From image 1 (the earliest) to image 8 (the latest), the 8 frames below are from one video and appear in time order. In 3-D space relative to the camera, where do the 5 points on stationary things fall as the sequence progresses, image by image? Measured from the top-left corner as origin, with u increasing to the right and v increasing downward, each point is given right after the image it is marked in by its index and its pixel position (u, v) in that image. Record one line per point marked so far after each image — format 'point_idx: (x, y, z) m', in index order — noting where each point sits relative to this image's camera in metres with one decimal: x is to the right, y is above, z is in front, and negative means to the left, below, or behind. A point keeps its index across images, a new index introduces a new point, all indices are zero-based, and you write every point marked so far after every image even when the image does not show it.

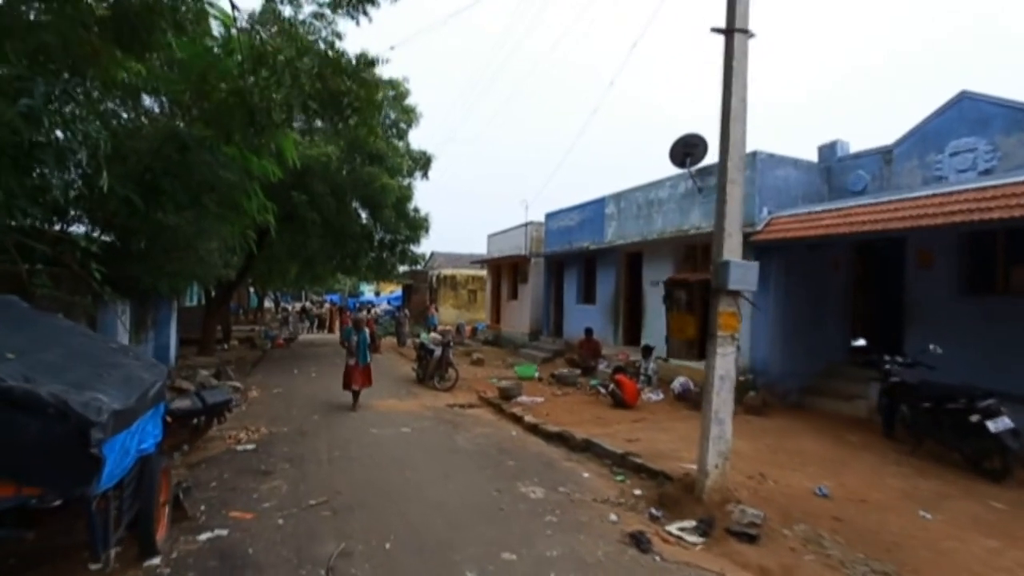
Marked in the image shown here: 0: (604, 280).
0: (+3.0, +0.2, +17.7) m
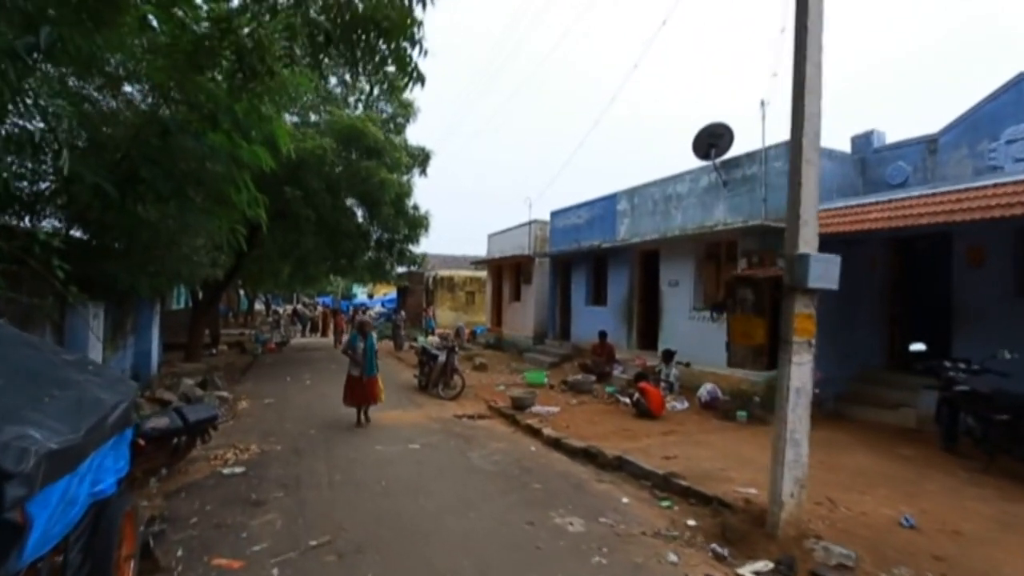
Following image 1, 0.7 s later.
0: (+3.3, +0.2, +16.7) m
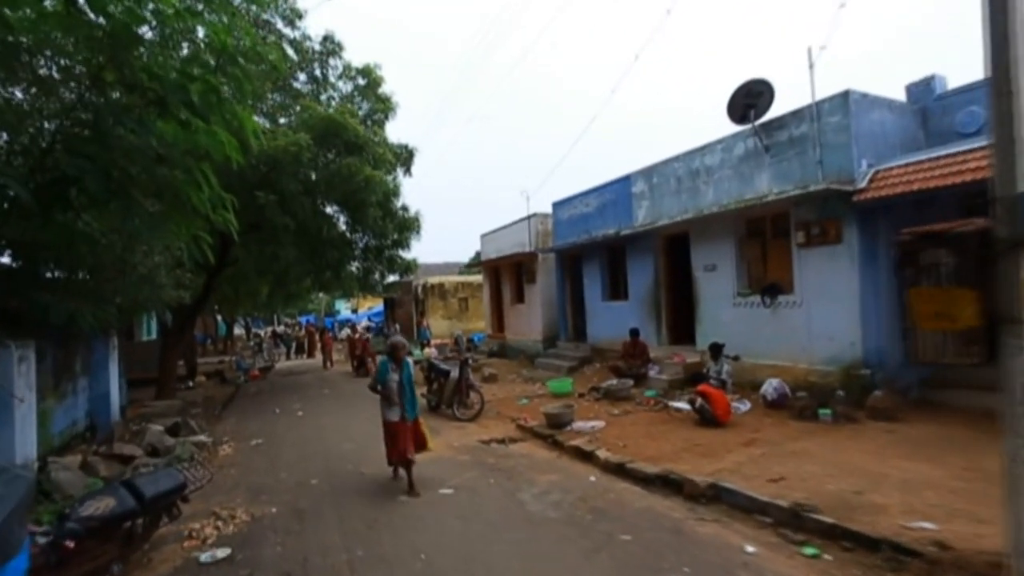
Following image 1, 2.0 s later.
0: (+3.5, +0.5, +15.1) m
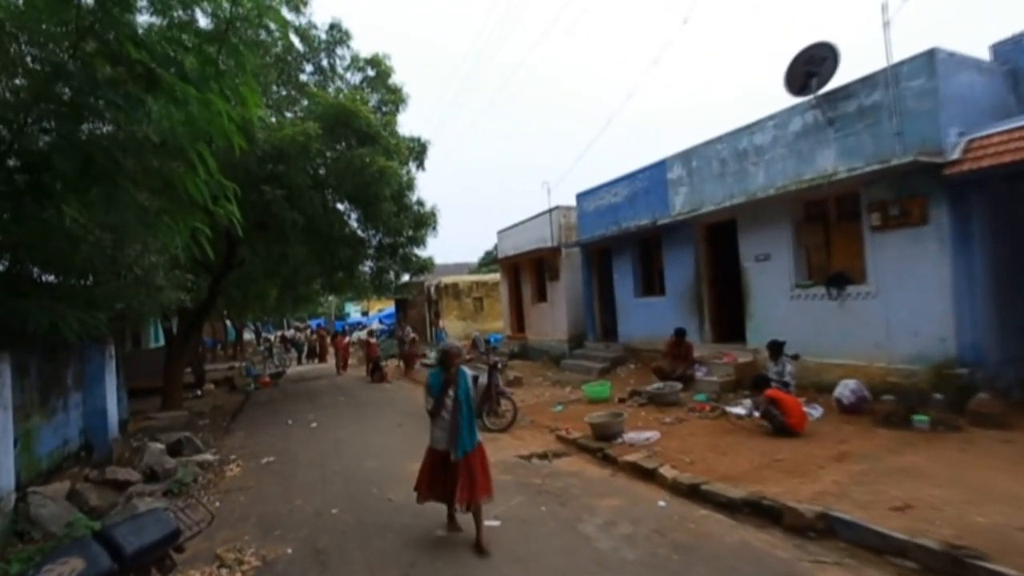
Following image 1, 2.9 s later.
0: (+4.2, +0.6, +13.9) m
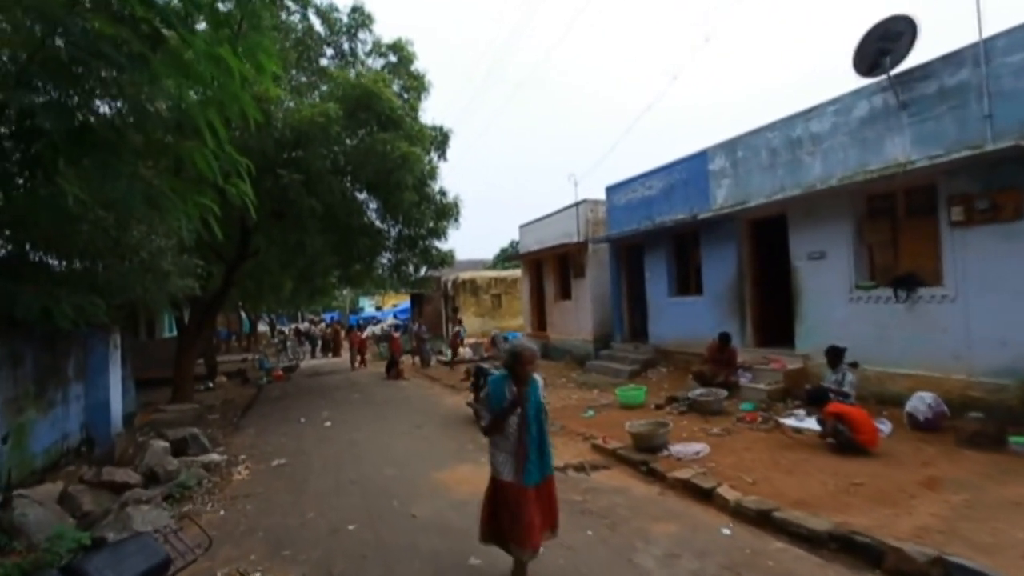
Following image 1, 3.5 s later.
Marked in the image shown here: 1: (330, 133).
0: (+4.9, +0.6, +13.0) m
1: (-4.5, +3.8, +13.0) m
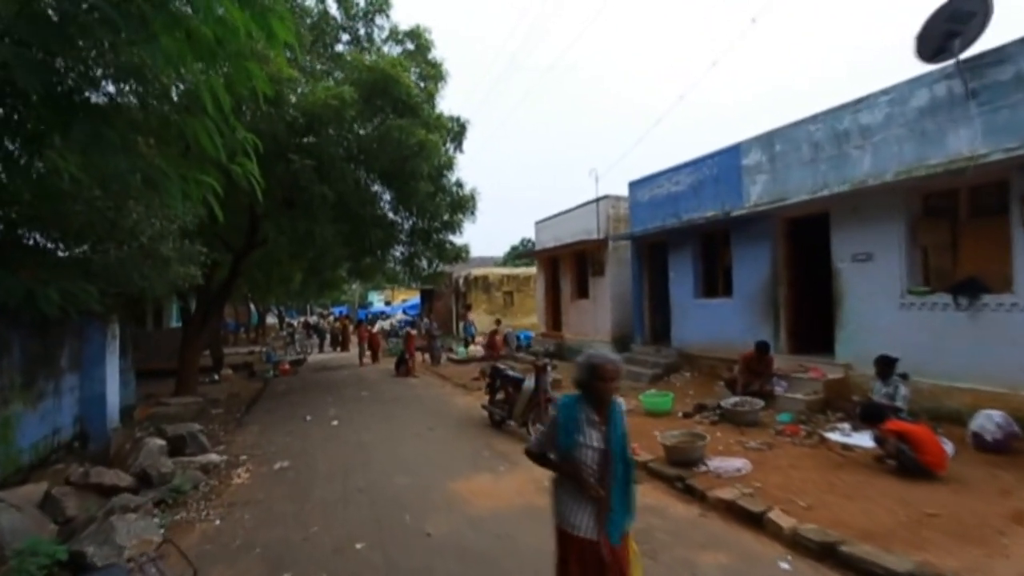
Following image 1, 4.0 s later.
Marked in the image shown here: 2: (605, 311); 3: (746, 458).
0: (+5.4, +0.6, +12.2) m
1: (-3.9, +4.0, +12.4) m
2: (+3.1, -0.8, +17.5) m
3: (+3.2, -2.4, +7.4) m
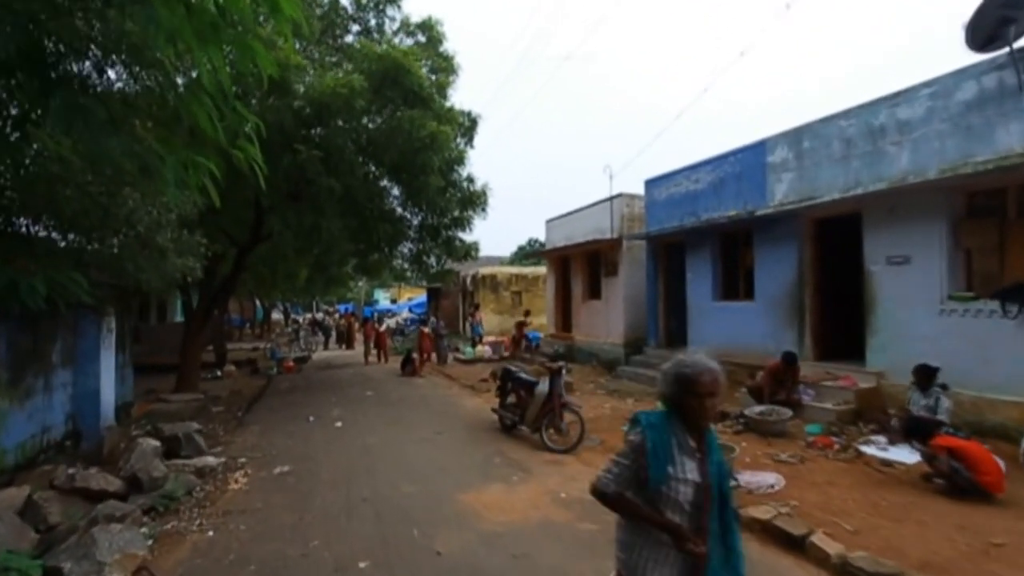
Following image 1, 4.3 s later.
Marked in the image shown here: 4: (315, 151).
0: (+5.7, +0.5, +11.7) m
1: (-3.6, +4.1, +12.0) m
2: (+3.4, -0.8, +17.0) m
3: (+3.4, -2.4, +6.9) m
4: (-4.5, +3.1, +12.1) m
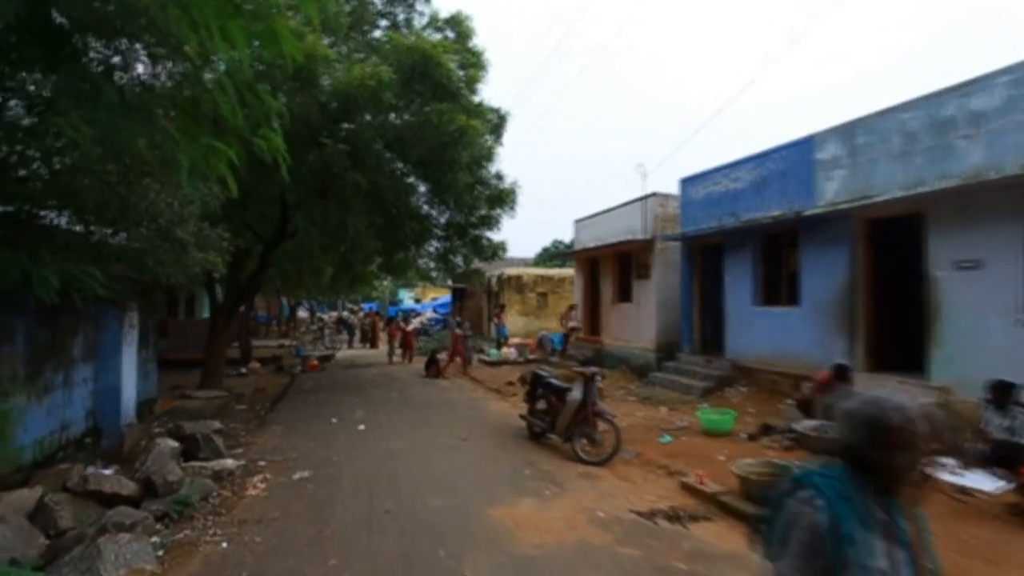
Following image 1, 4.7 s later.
0: (+6.3, +0.4, +11.0) m
1: (-2.9, +4.1, +11.7) m
2: (+4.2, -0.9, +16.4) m
3: (+3.8, -2.4, +6.2) m
4: (-3.8, +3.1, +11.8) m
